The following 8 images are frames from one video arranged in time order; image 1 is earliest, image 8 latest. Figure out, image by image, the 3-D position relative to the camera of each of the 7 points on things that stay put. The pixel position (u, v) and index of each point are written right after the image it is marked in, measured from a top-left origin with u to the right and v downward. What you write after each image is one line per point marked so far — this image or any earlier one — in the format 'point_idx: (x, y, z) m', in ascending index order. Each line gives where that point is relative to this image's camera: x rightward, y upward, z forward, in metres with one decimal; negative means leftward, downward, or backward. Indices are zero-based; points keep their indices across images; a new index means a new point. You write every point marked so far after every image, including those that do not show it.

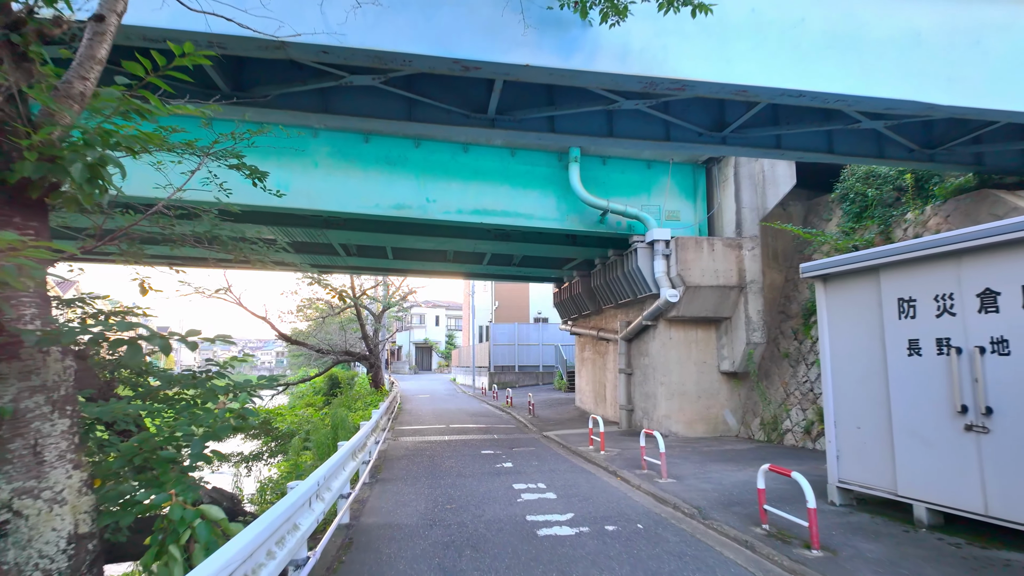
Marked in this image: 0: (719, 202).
0: (+4.7, +1.9, +12.7) m
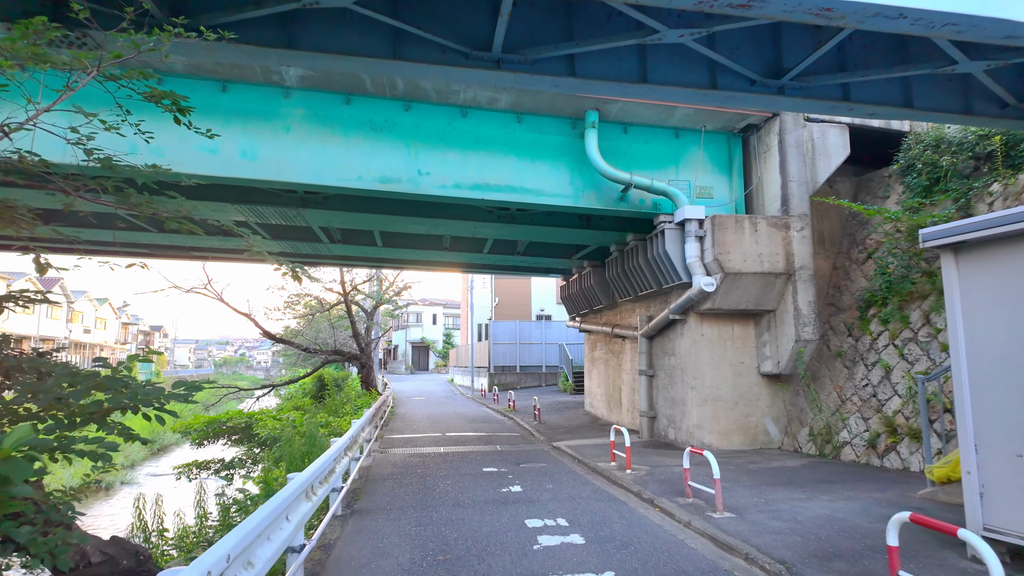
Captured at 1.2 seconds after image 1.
0: (+4.8, +2.2, +10.9) m
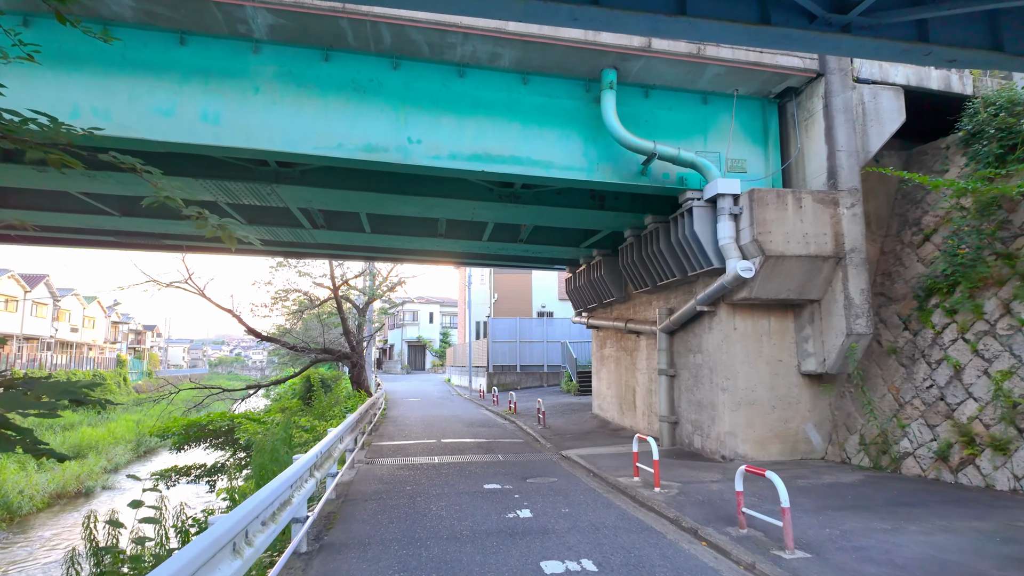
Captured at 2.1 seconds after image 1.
0: (+4.9, +2.4, +9.6) m
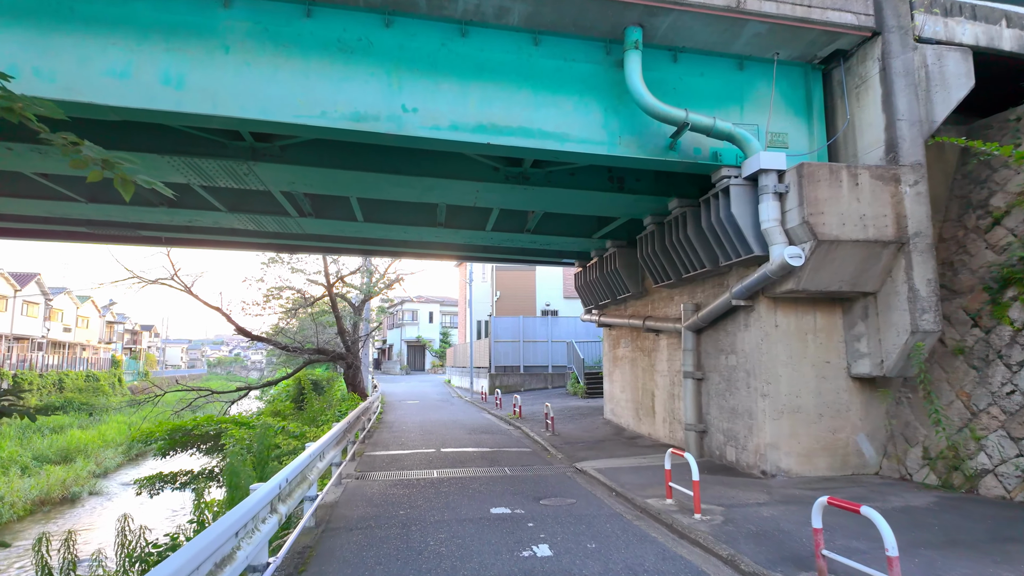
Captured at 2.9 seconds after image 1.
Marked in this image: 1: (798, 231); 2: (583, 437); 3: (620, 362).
0: (+5.0, +2.5, +8.4) m
1: (+3.8, +0.7, +7.5) m
2: (+1.6, -3.3, +12.5) m
3: (+2.6, -1.8, +13.8) m
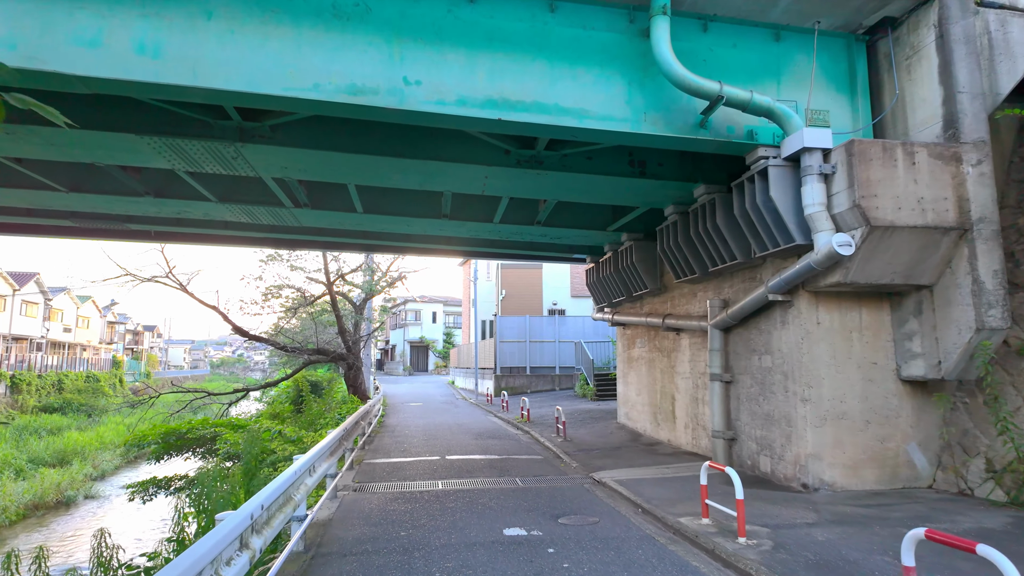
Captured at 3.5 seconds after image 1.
0: (+5.2, +2.6, +7.6) m
1: (+3.9, +0.8, +6.7) m
2: (+1.8, -3.2, +11.7) m
3: (+2.8, -1.7, +13.0) m
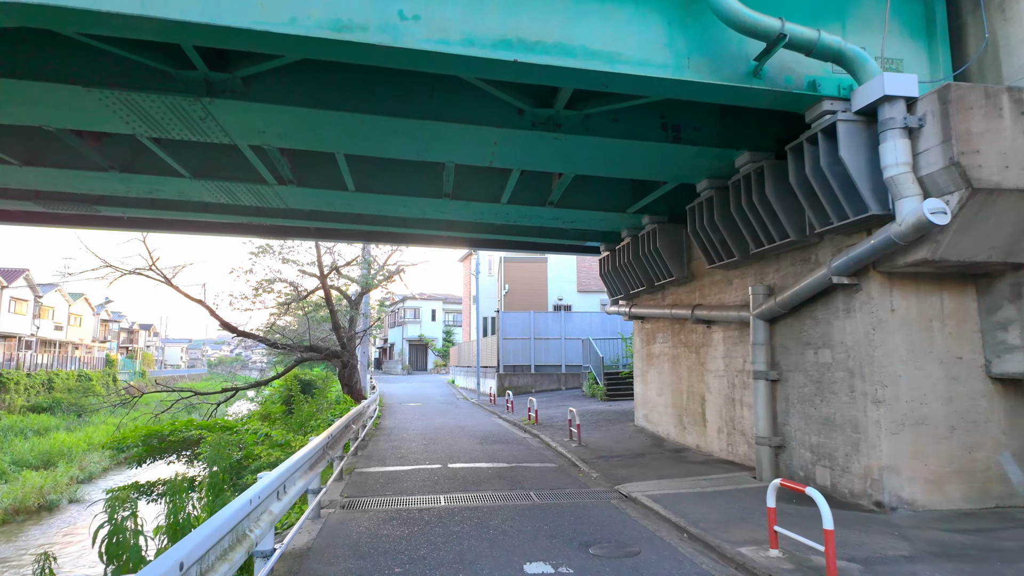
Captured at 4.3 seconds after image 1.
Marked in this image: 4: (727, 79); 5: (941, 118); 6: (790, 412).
0: (+5.4, +2.8, +6.4) m
1: (+4.1, +1.1, +5.5) m
2: (+2.0, -3.0, +10.5) m
3: (+3.0, -1.5, +11.8) m
4: (+2.3, +2.3, +6.1) m
5: (+4.1, +1.6, +5.4) m
6: (+3.7, -1.7, +7.6) m
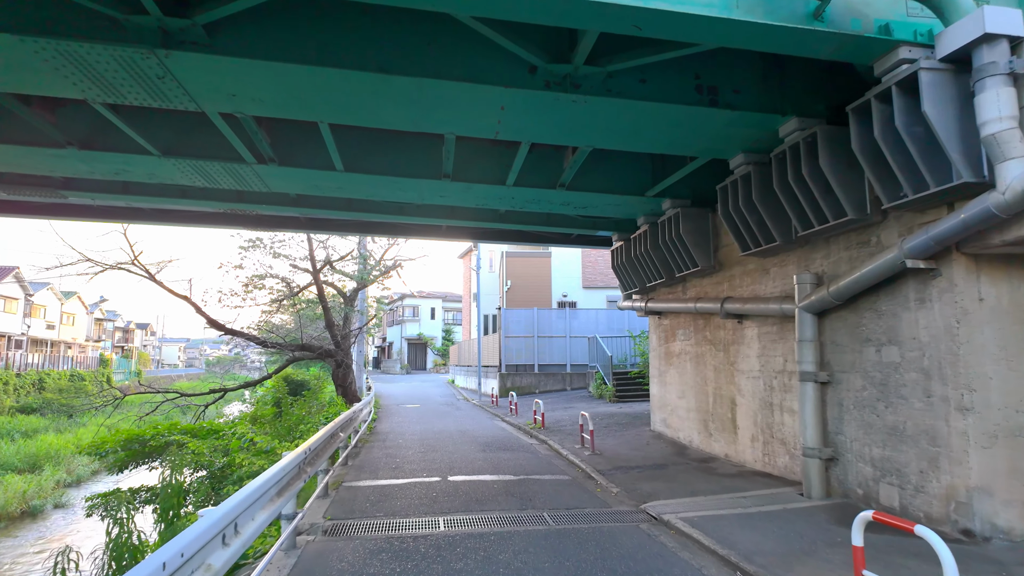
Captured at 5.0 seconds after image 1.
0: (+5.5, +3.0, +5.3) m
1: (+4.2, +1.2, +4.4) m
2: (+2.1, -2.8, +9.5) m
3: (+3.1, -1.3, +10.7) m
4: (+2.4, +2.4, +5.1) m
5: (+4.2, +1.8, +4.4) m
6: (+3.8, -1.5, +6.6) m
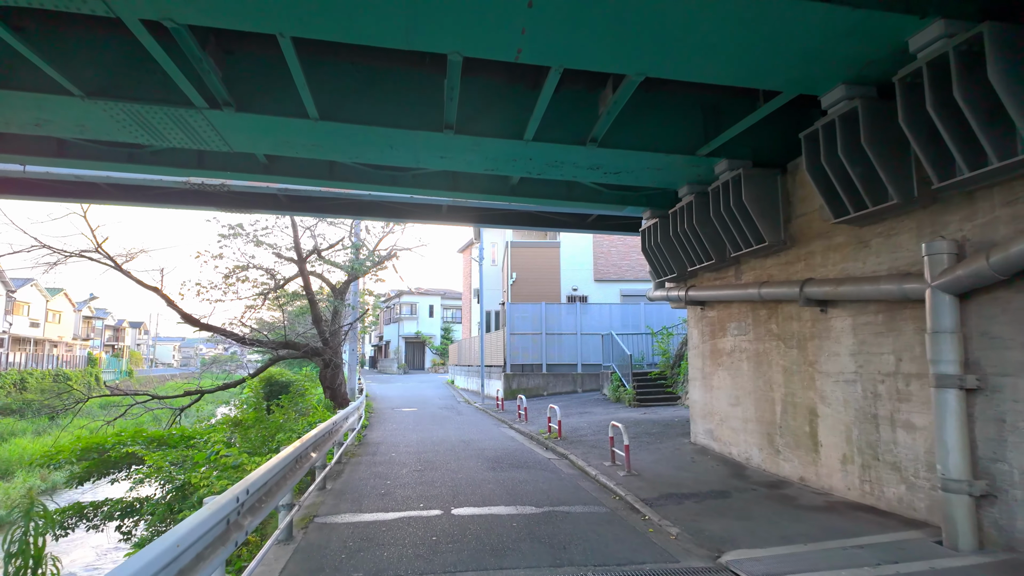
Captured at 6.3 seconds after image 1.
0: (+5.8, +3.2, +3.5) m
1: (+4.5, +1.4, +2.6) m
2: (+2.3, -2.6, +7.6) m
3: (+3.4, -1.1, +8.9) m
4: (+2.7, +2.7, +3.2) m
5: (+4.5, +2.0, +2.5) m
6: (+4.1, -1.3, +4.7) m
